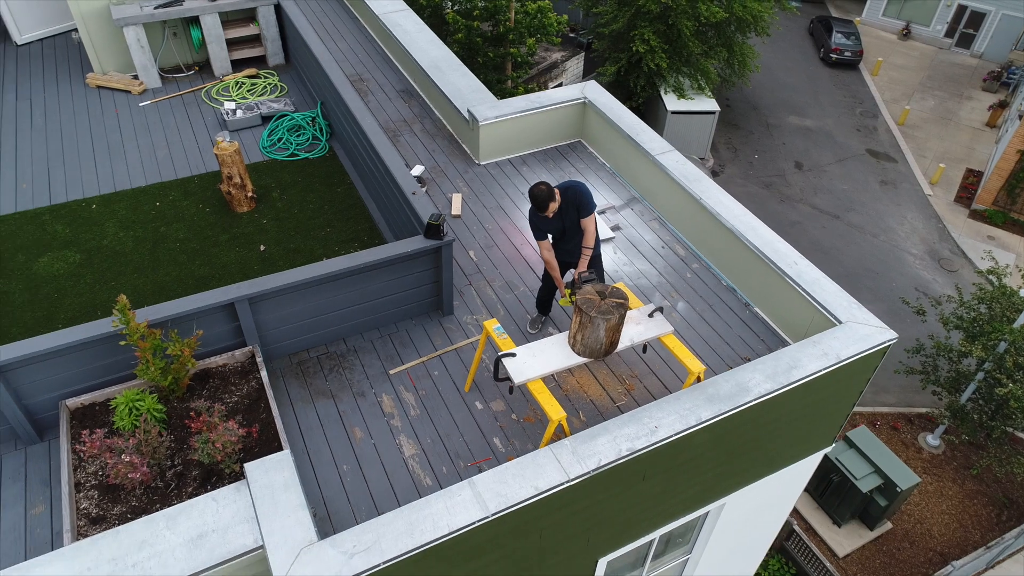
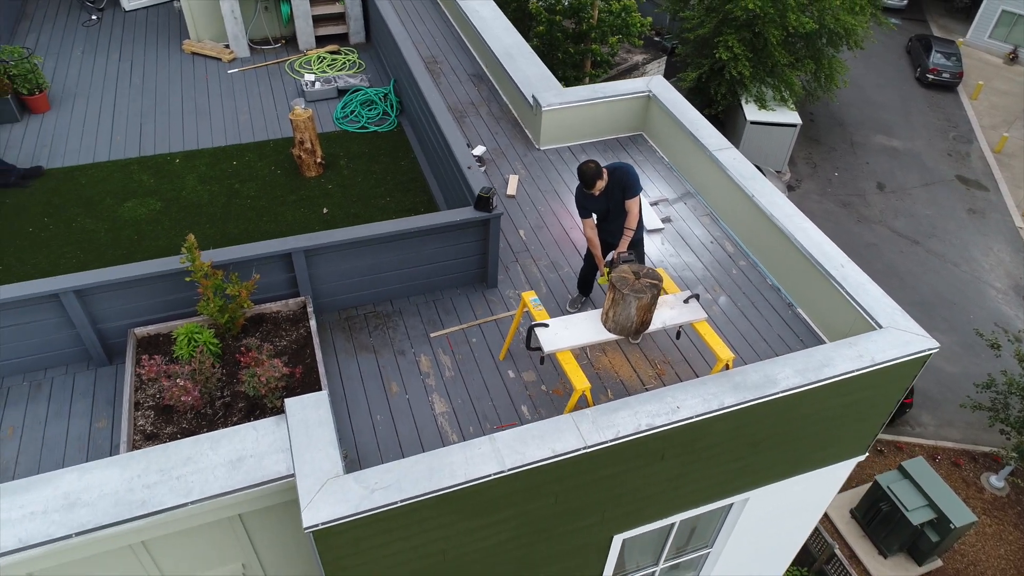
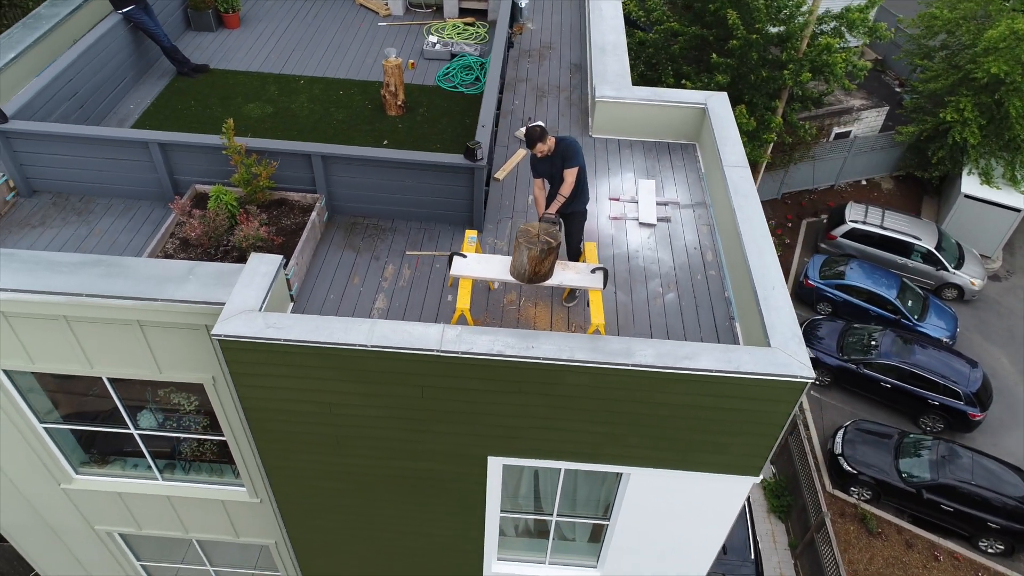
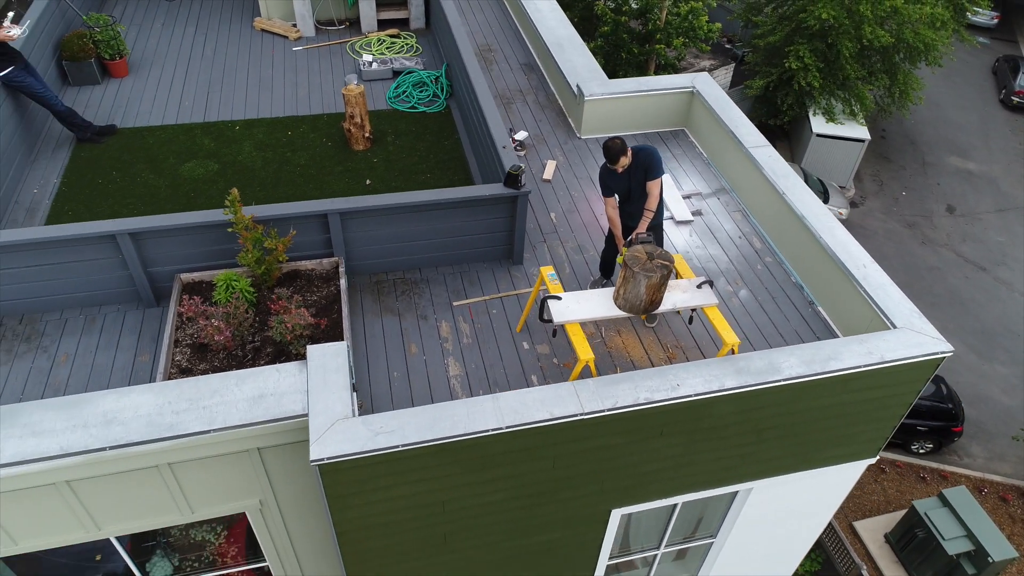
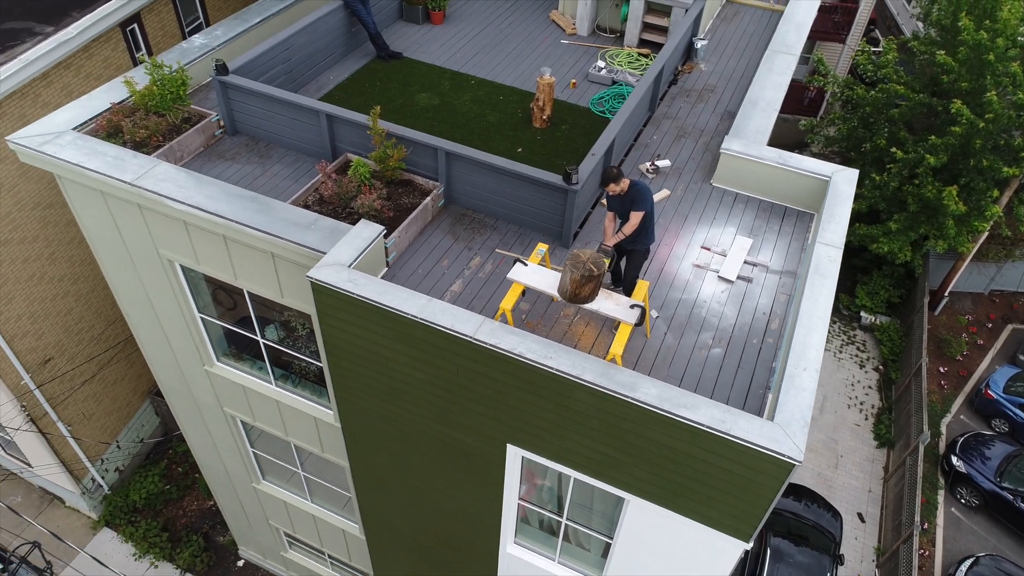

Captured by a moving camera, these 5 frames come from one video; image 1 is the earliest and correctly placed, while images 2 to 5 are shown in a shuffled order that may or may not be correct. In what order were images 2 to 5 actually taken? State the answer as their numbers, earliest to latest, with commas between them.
2, 4, 3, 5
